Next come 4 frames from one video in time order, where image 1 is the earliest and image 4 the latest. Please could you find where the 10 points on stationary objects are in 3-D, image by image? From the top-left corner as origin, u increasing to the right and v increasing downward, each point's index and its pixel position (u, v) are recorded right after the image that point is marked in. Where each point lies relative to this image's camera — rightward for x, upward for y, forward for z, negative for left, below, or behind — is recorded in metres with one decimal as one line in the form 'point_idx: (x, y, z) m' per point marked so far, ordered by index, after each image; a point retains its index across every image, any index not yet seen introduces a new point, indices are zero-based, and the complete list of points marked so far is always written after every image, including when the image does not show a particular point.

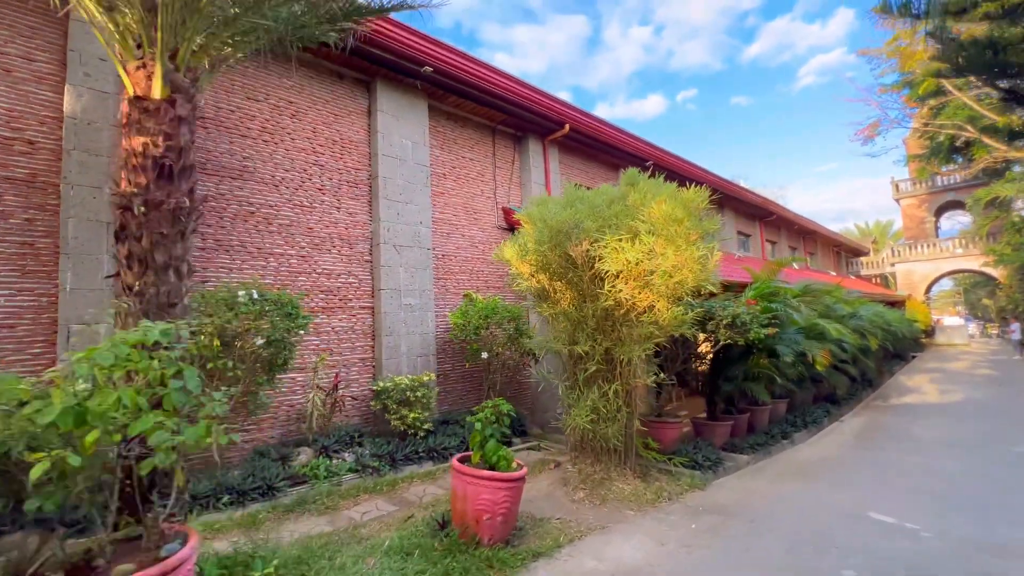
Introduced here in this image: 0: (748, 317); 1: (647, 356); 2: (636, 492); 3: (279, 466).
0: (+3.2, -0.4, +6.2) m
1: (+1.5, -0.8, +5.1) m
2: (+1.3, -2.2, +4.7) m
3: (-2.7, -2.1, +5.2) m
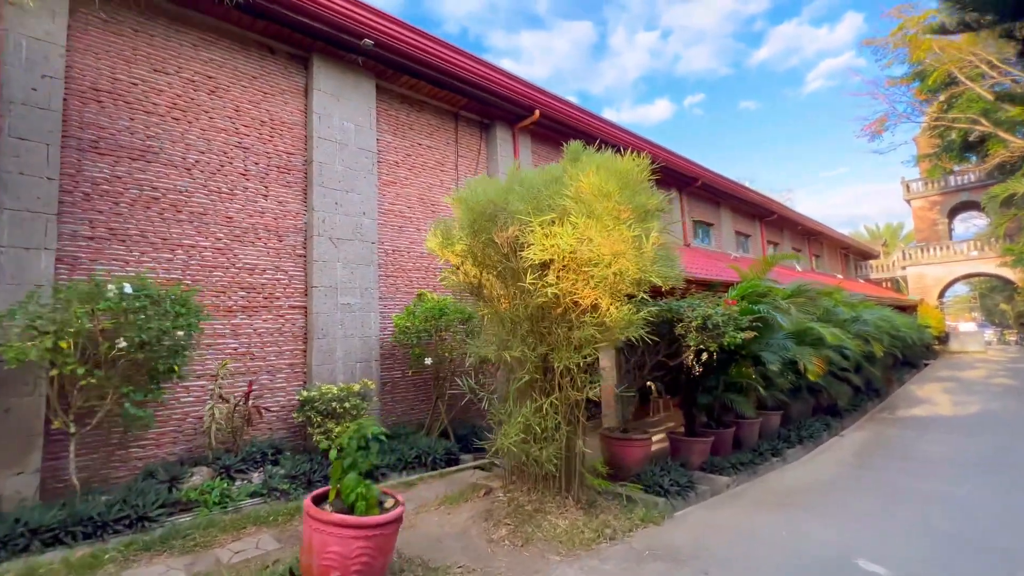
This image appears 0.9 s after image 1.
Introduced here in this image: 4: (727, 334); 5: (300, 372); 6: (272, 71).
0: (+2.5, -0.4, +5.3) m
1: (+0.7, -0.8, +4.3) m
2: (+0.5, -2.1, +3.9) m
3: (-3.5, -2.0, +4.4) m
4: (+2.6, -0.6, +5.3) m
5: (-2.9, -1.2, +6.2) m
6: (-3.5, +3.1, +6.4) m
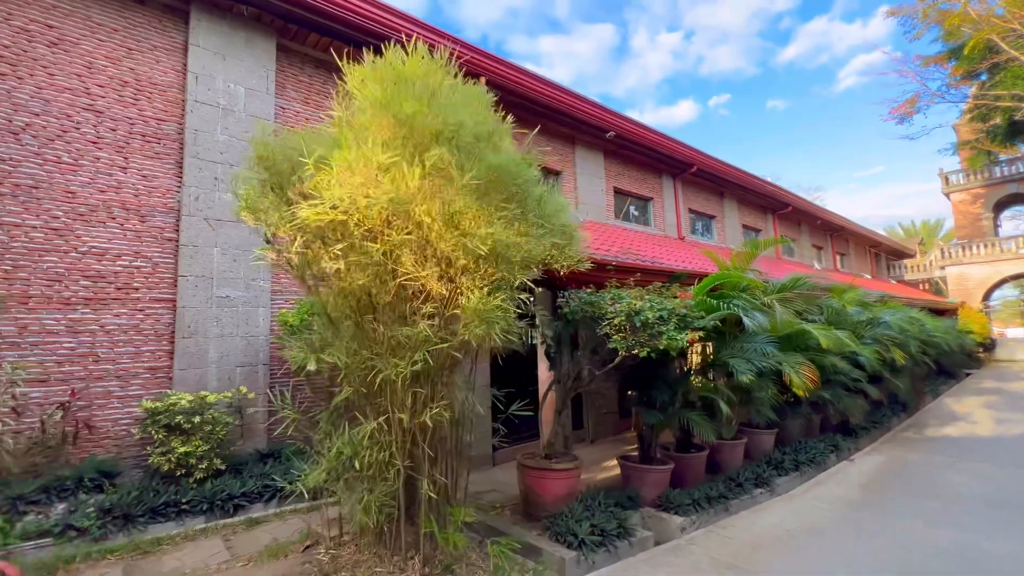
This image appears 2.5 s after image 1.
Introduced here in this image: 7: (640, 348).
0: (+1.3, -0.3, +4.1) m
1: (-0.5, -0.6, +3.1) m
2: (-0.7, -2.0, +2.7) m
3: (-4.7, -1.9, +3.5) m
4: (+1.4, -0.4, +4.0) m
5: (-4.1, -1.1, +5.2) m
6: (-4.6, +3.2, +5.5) m
7: (+1.2, -0.5, +4.0) m
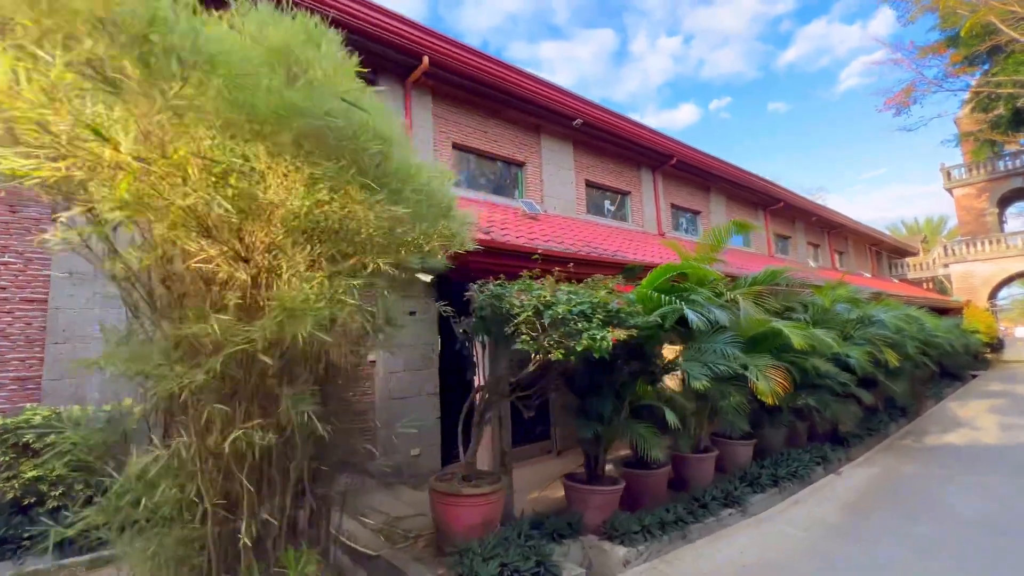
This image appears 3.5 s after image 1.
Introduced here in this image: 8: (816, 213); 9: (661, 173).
0: (+0.5, -0.2, +3.4) m
1: (-1.3, -0.5, +2.4) m
2: (-1.6, -1.9, +2.0) m
3: (-5.5, -1.8, +2.8) m
4: (+0.5, -0.3, +3.3) m
5: (-4.9, -1.0, +4.5) m
6: (-5.4, +3.2, +4.9) m
7: (+0.3, -0.5, +3.3) m
8: (+12.2, +3.0, +18.0) m
9: (+4.0, +3.1, +12.1) m
